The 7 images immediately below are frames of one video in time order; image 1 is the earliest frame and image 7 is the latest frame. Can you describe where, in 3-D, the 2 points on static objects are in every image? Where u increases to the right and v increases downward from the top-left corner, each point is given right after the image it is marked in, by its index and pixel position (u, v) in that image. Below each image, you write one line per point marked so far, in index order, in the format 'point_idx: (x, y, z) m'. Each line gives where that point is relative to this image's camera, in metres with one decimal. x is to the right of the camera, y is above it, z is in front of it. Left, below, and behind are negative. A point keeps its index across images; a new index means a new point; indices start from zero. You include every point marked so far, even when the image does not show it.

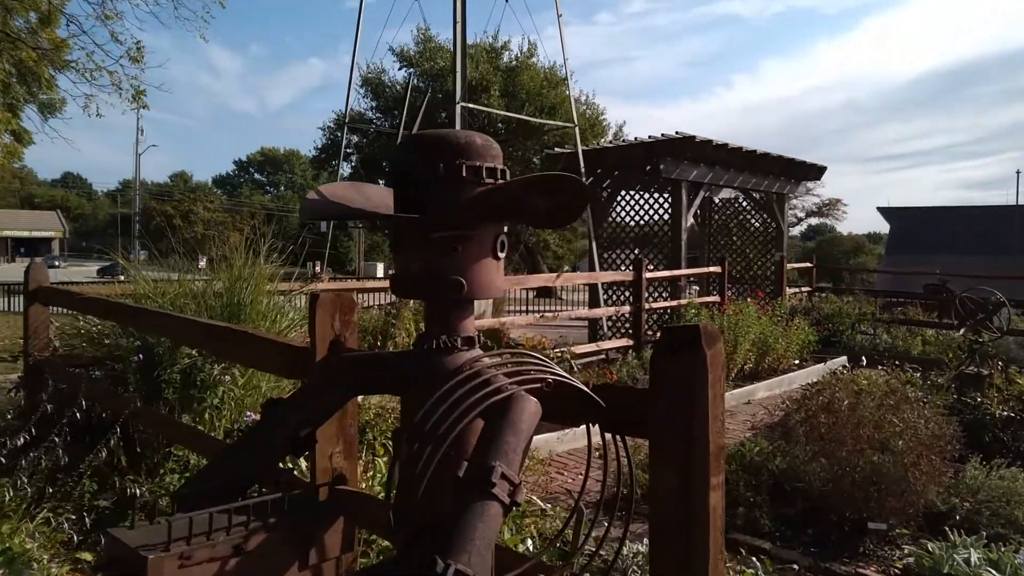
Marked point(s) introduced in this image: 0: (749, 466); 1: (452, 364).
0: (+1.4, -1.1, +4.4) m
1: (-0.1, -0.2, +1.4) m
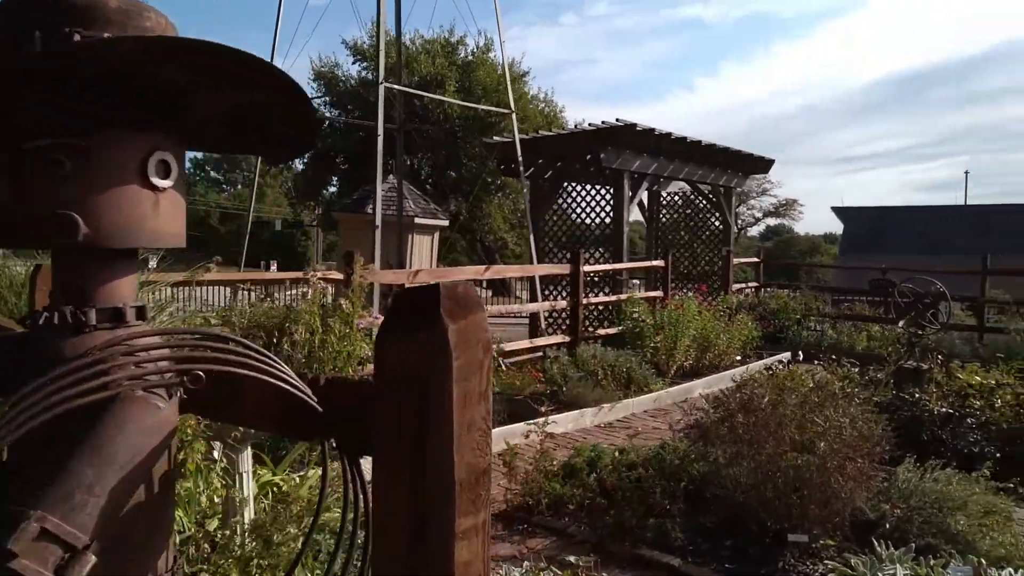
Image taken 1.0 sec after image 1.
0: (+0.8, -1.0, +4.0) m
1: (-0.6, -0.1, +0.9) m
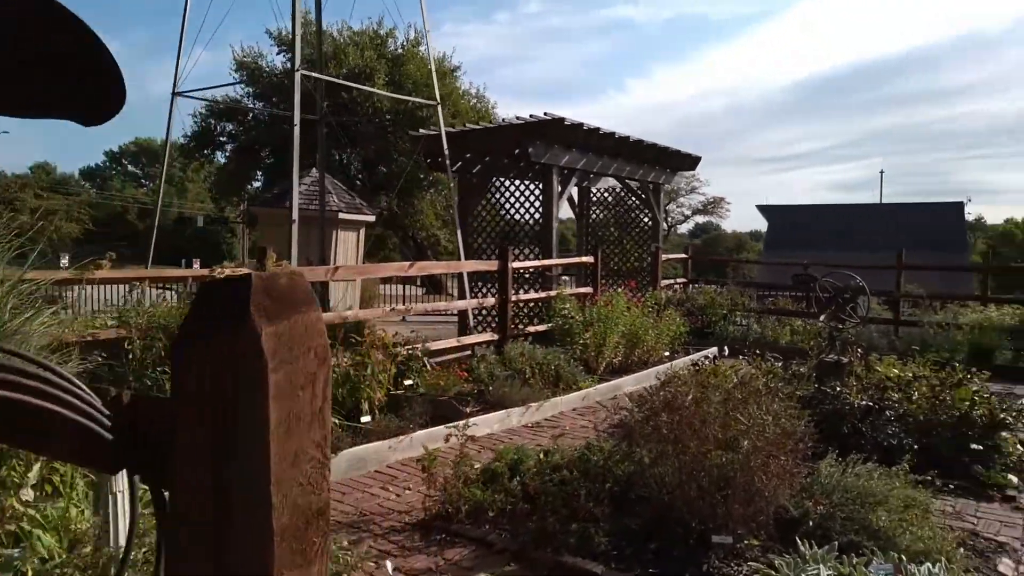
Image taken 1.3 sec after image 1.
0: (+0.4, -1.0, +3.8) m
1: (-0.7, -0.1, +0.7) m
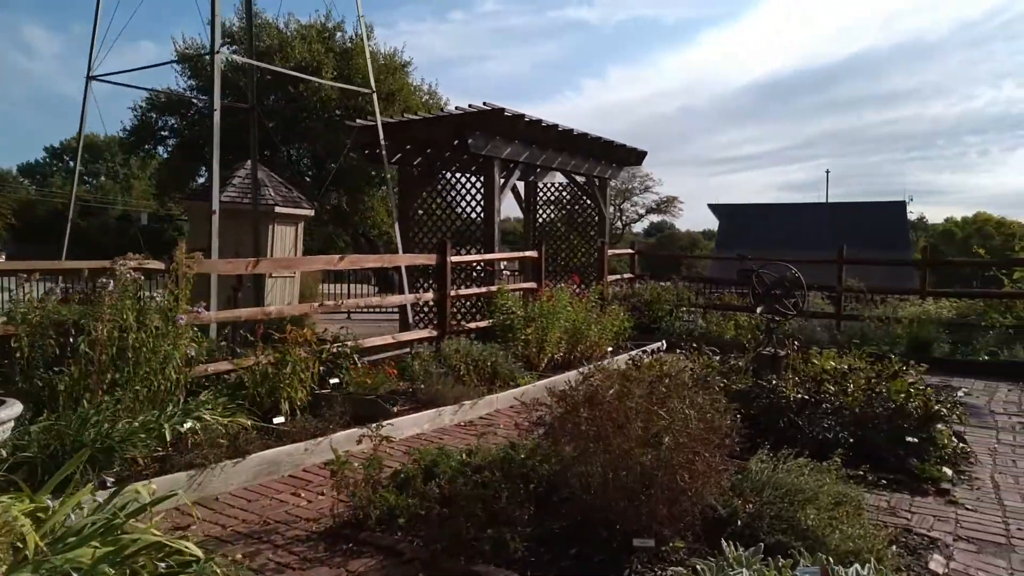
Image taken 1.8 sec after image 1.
0: (0.0, -0.9, +3.6) m
1: (-0.9, 0.0, +0.4) m
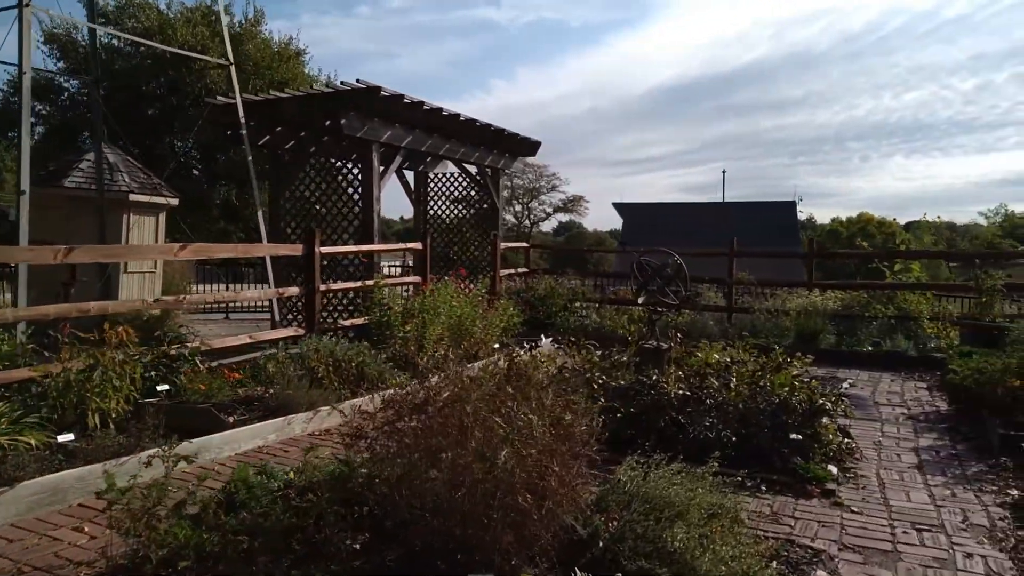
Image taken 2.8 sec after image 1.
0: (-0.7, -0.8, +3.0) m
1: (-1.3, 0.0, -0.3) m
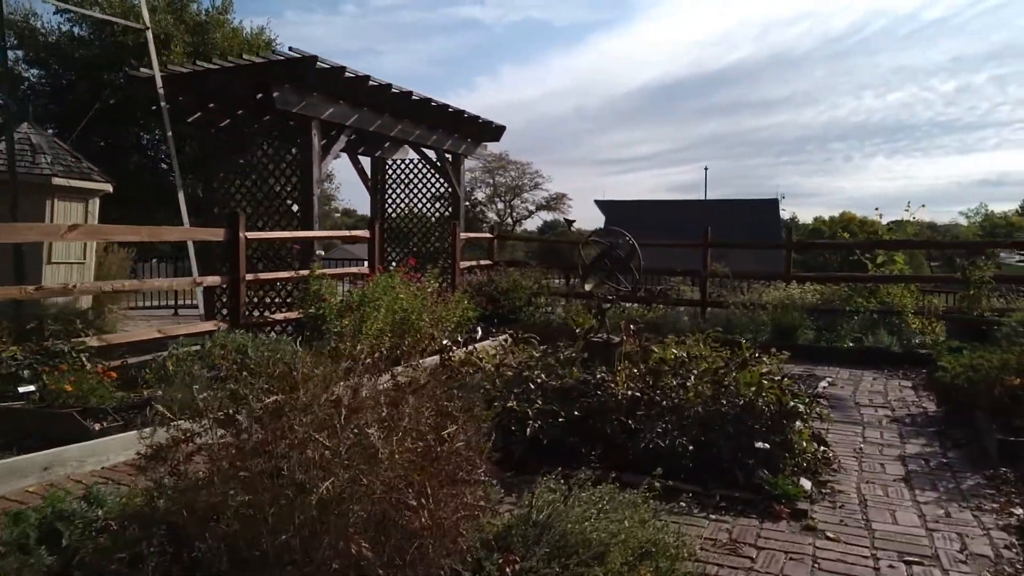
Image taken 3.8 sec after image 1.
0: (-1.1, -0.8, +2.3) m
1: (-1.6, +0.1, -1.0) m
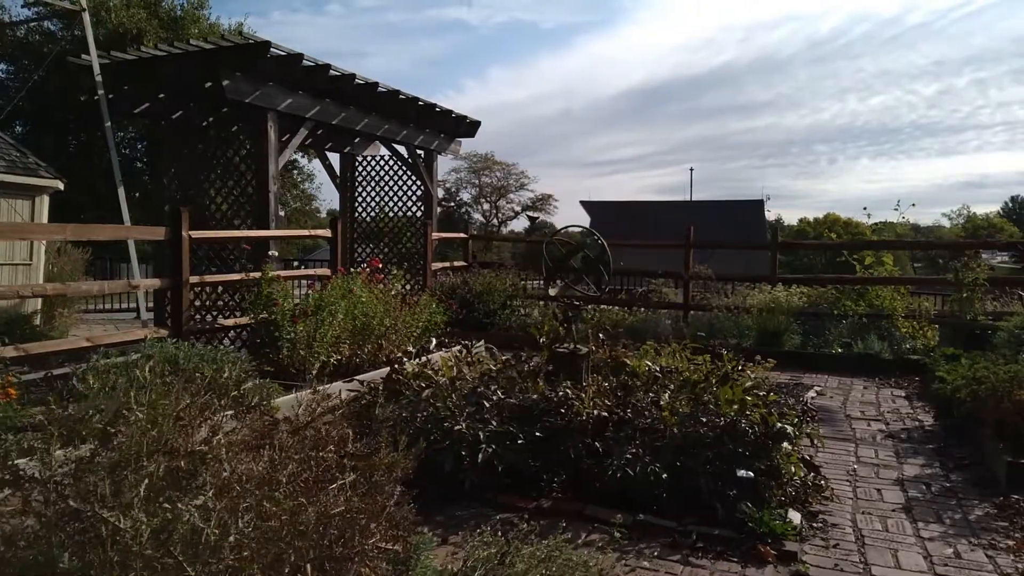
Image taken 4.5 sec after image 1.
0: (-1.3, -0.8, +1.8) m
1: (-1.7, +0.1, -1.5) m
